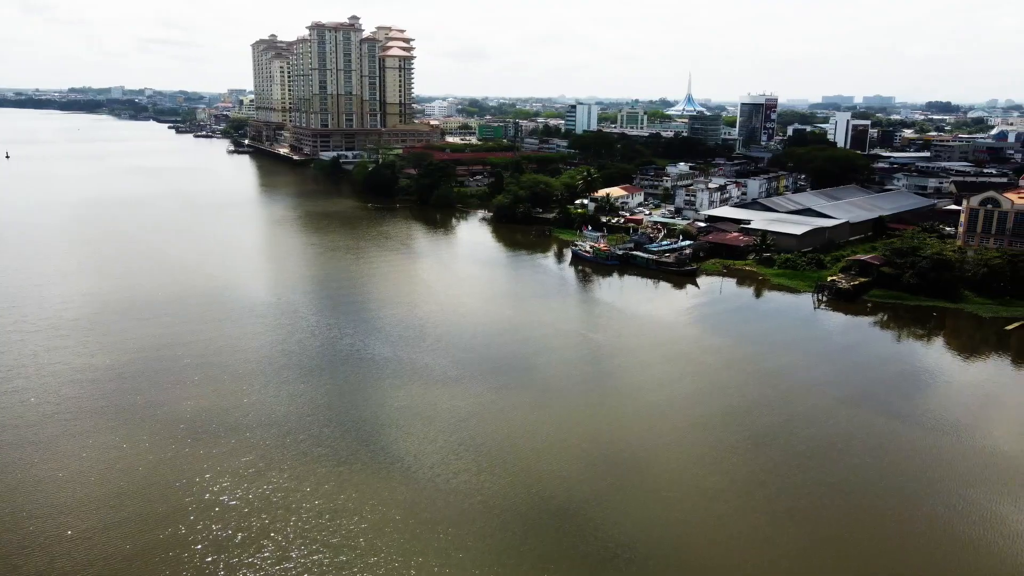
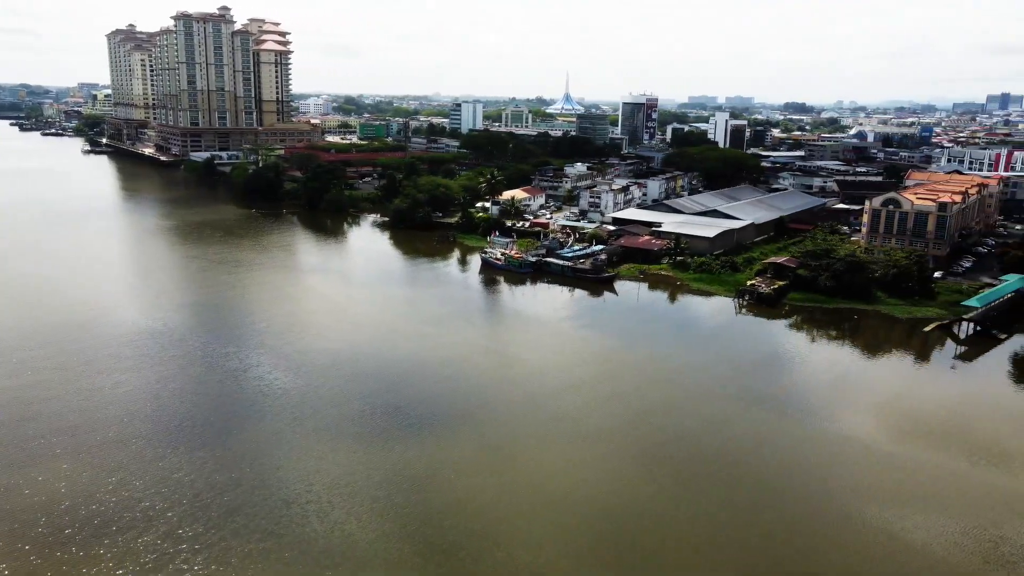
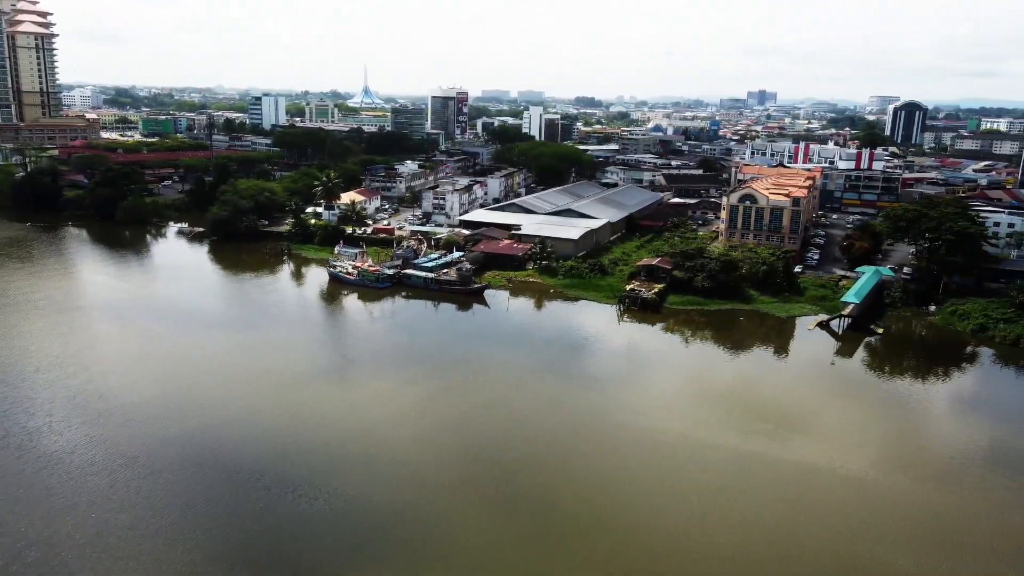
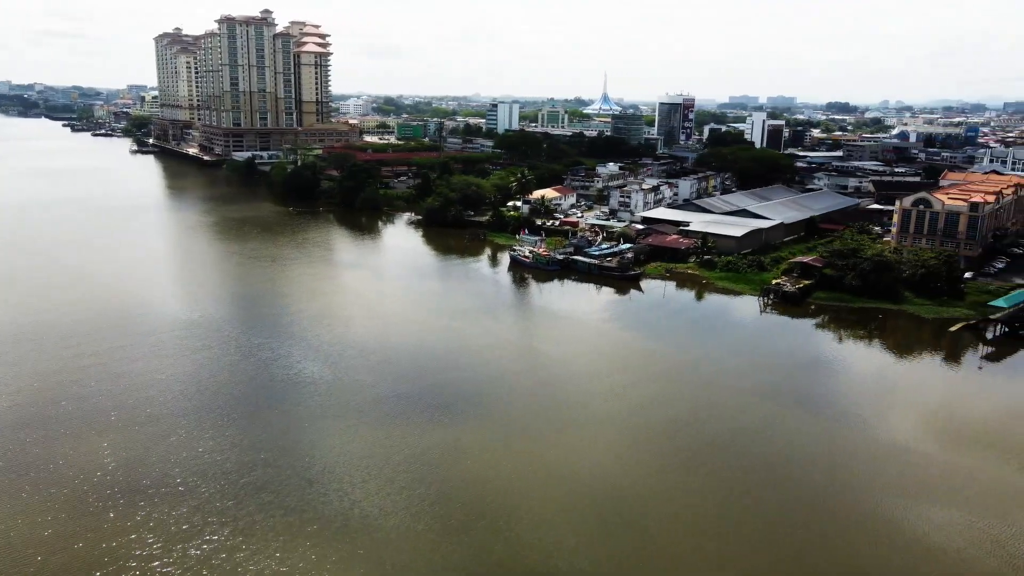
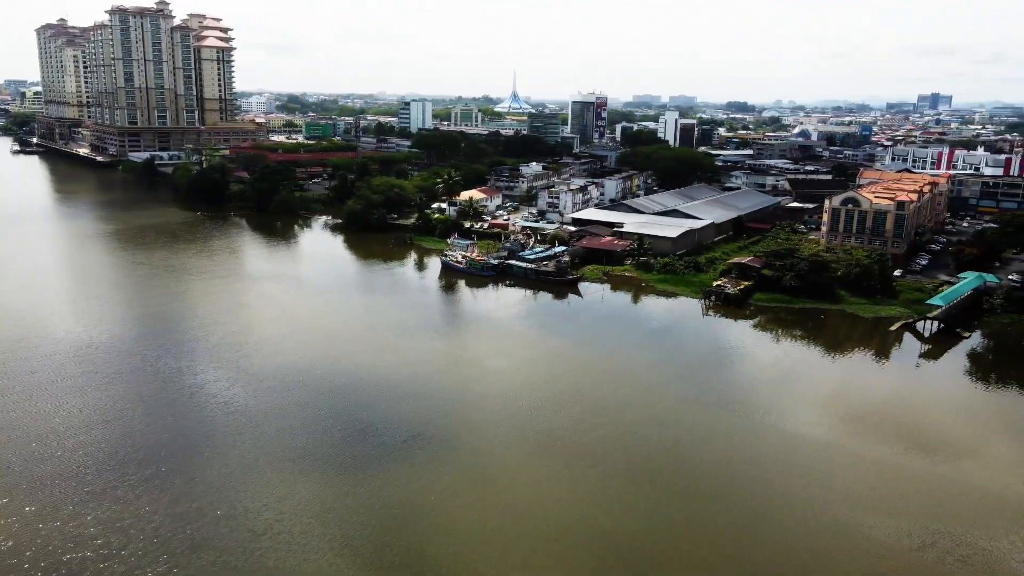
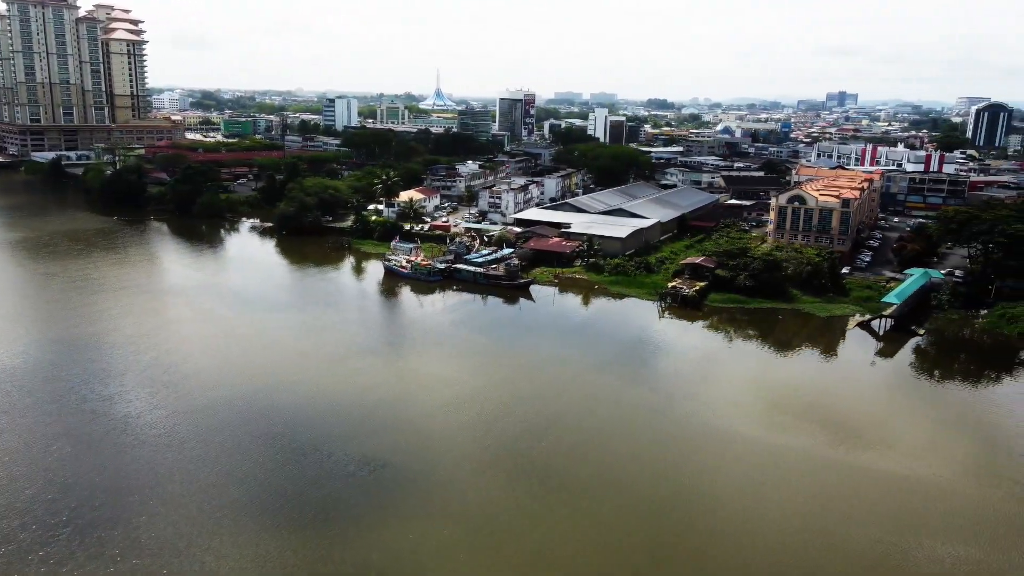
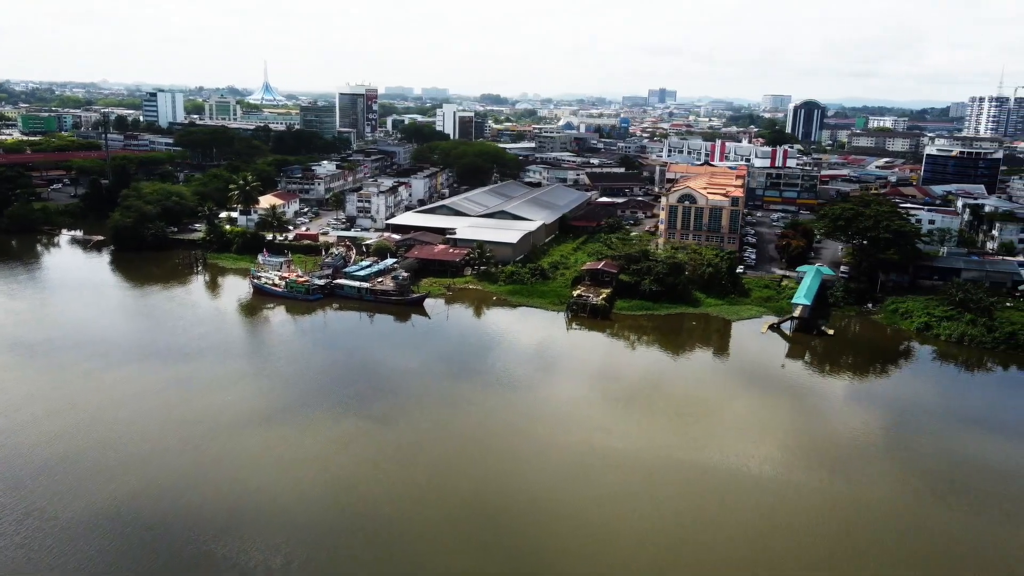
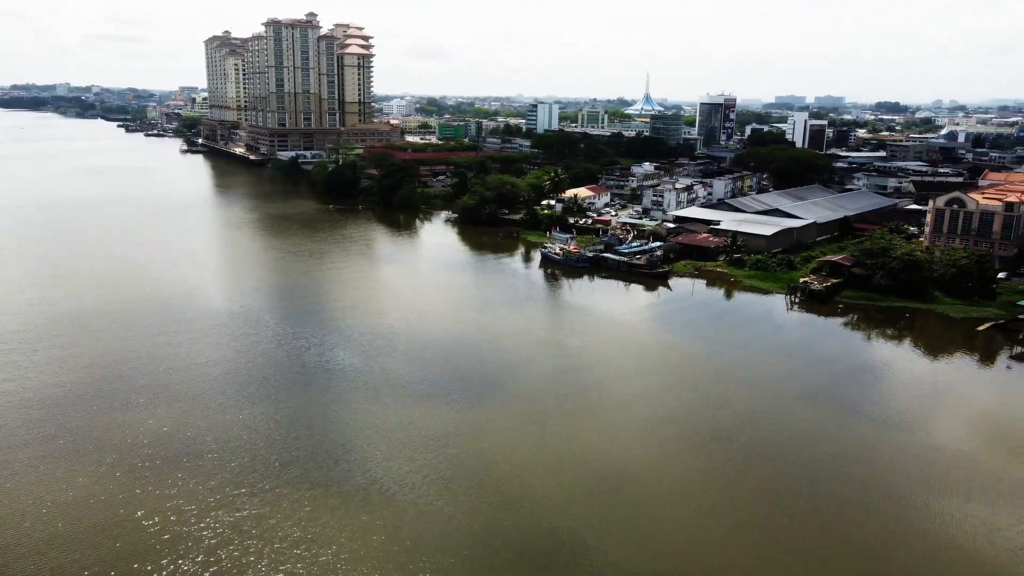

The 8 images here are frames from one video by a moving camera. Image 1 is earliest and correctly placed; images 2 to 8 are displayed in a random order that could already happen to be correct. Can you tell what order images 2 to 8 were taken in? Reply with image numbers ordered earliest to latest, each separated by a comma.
8, 4, 2, 5, 6, 3, 7
